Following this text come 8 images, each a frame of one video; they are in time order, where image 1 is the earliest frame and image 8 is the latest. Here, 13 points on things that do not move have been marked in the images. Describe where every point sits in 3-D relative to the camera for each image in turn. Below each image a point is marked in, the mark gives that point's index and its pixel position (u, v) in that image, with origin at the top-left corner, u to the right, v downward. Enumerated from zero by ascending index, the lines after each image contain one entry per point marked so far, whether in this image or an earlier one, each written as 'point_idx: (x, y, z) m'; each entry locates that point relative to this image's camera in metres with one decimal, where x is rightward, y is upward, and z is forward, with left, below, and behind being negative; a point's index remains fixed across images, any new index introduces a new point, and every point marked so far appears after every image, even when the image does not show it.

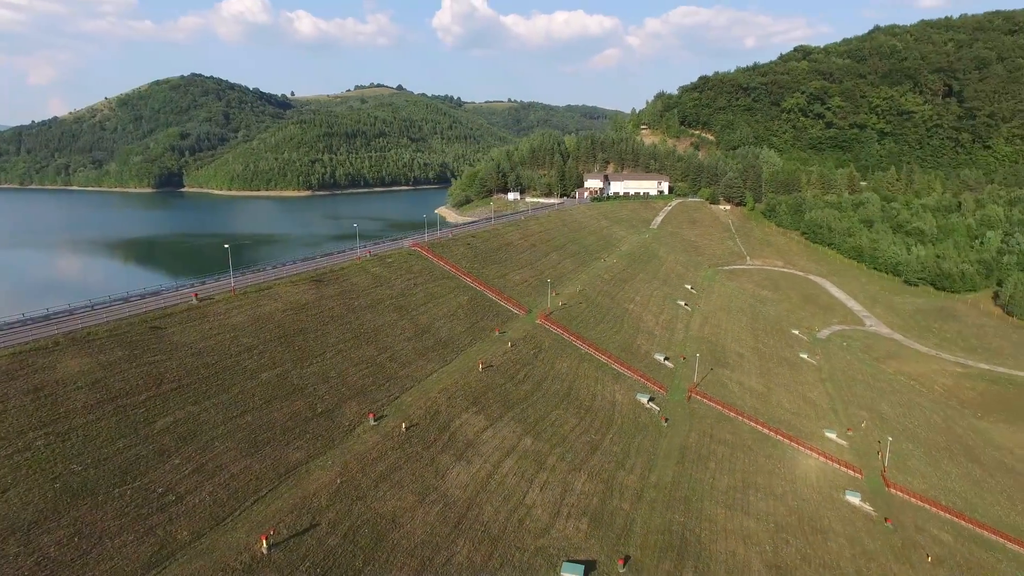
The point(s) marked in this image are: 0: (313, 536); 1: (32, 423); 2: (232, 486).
0: (-5.1, -6.6, +16.8) m
1: (-12.6, -3.6, +16.5) m
2: (-7.7, -5.5, +17.6) m
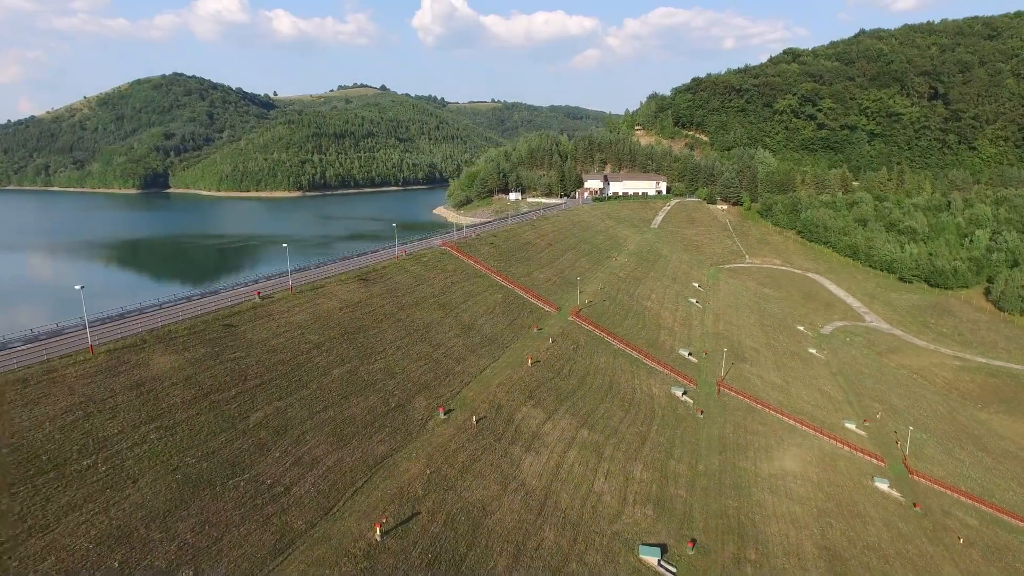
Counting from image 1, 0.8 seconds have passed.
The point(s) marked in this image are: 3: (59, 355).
0: (-2.4, -6.5, +17.5) m
1: (-10.0, -3.5, +16.9) m
2: (-5.1, -5.5, +18.2) m
3: (-13.0, -1.9, +18.3) m
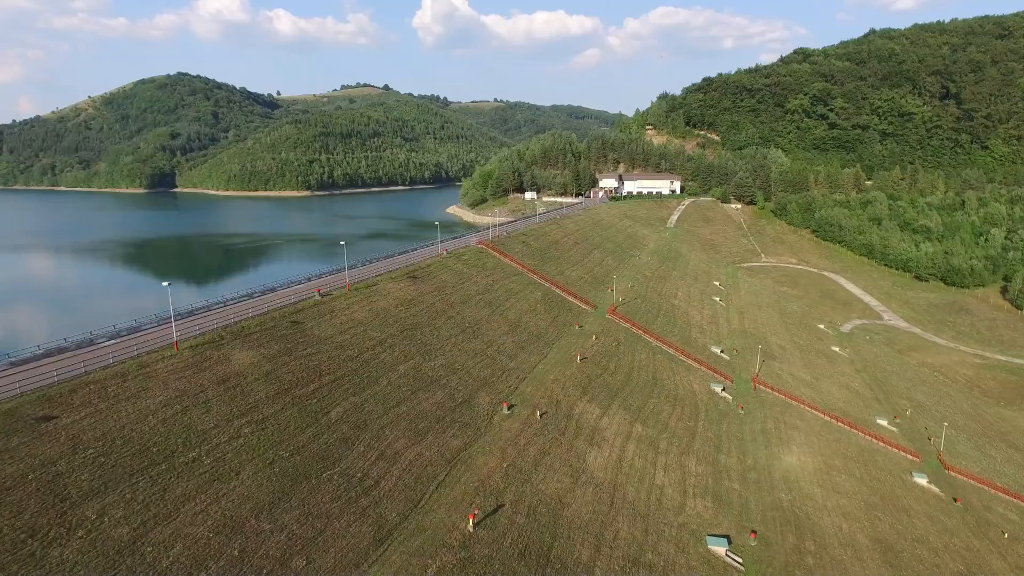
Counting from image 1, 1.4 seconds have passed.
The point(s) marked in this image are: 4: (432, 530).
0: (-0.1, -6.4, +17.9) m
1: (-7.6, -3.4, +17.3) m
2: (-2.8, -5.4, +18.6) m
3: (-10.7, -1.8, +18.7) m
4: (-2.0, -6.3, +16.4) m
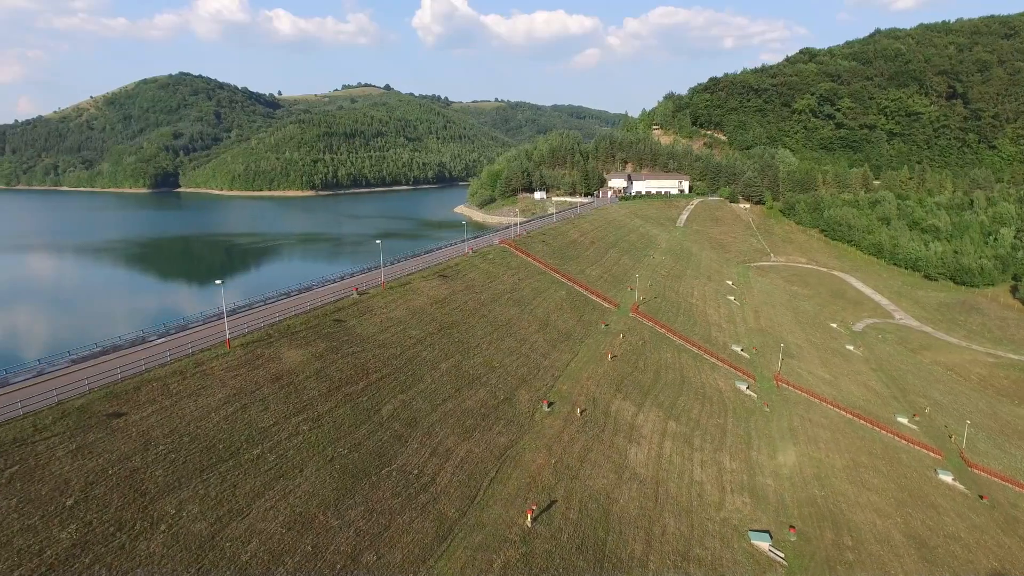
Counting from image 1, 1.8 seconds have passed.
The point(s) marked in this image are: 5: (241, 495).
0: (+1.4, -6.4, +18.1) m
1: (-6.1, -3.4, +17.5) m
2: (-1.2, -5.3, +18.8) m
3: (-9.2, -1.8, +18.9) m
4: (-0.5, -6.2, +16.6) m
5: (-6.1, -4.7, +14.2) m
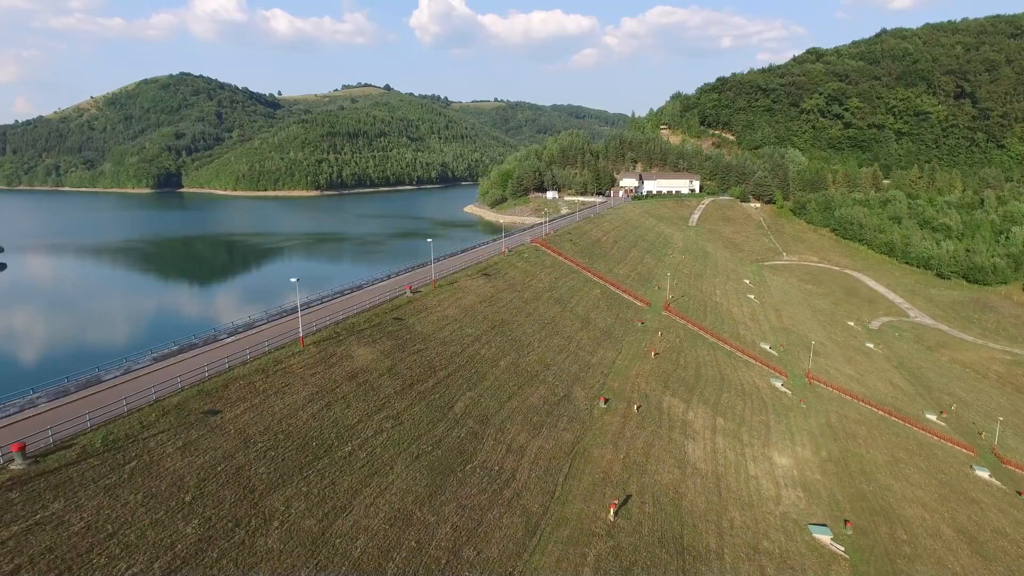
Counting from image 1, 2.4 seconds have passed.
0: (+3.6, -6.3, +18.3) m
1: (-3.9, -3.3, +17.7) m
2: (+0.9, -5.2, +19.0) m
3: (-7.0, -1.7, +19.1) m
4: (+1.7, -6.1, +16.8) m
5: (-3.9, -4.6, +14.4) m
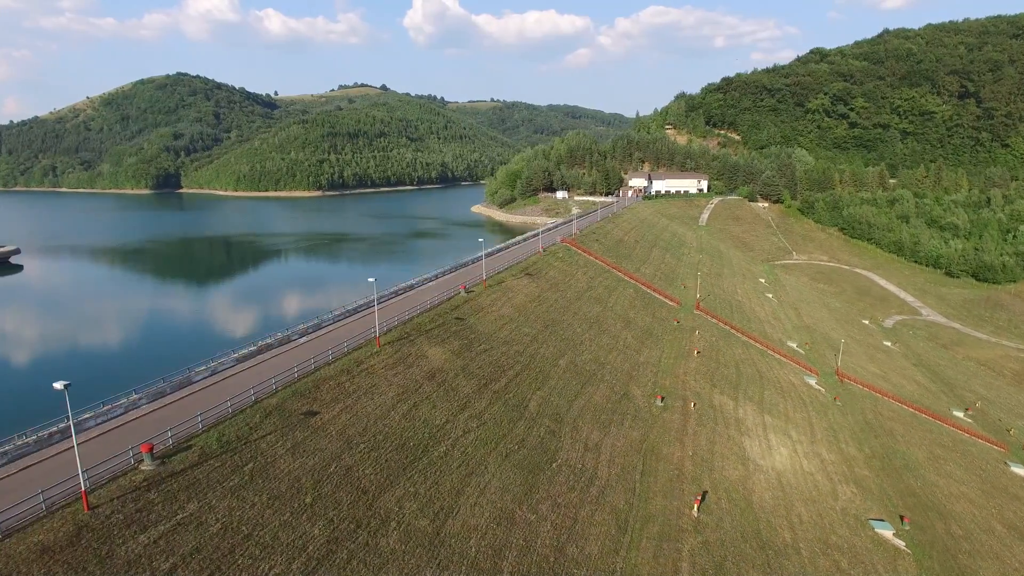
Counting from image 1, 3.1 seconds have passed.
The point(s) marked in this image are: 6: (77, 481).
0: (+5.9, -6.3, +18.5) m
1: (-1.6, -3.3, +17.8) m
2: (+3.2, -5.2, +19.1) m
3: (-4.8, -1.8, +19.2) m
4: (+4.0, -6.1, +17.0) m
5: (-1.5, -4.6, +14.5) m
6: (-7.5, -3.4, +11.0) m
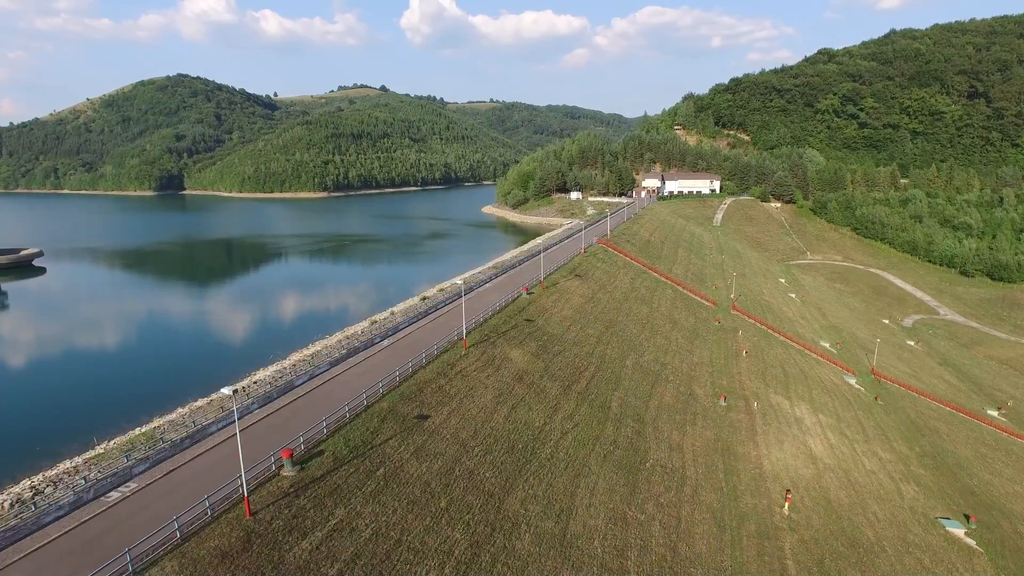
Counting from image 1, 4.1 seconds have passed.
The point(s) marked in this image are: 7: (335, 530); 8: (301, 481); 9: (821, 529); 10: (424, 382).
0: (+8.5, -6.3, +18.7) m
1: (+0.9, -3.4, +17.9) m
2: (+5.8, -5.3, +19.3) m
3: (-2.2, -1.8, +19.3) m
4: (+6.6, -6.2, +17.2) m
5: (+1.1, -4.7, +14.6) m
6: (-4.9, -3.4, +11.1) m
7: (-3.1, -4.2, +11.0) m
8: (-3.9, -3.6, +11.8) m
9: (+8.6, -6.7, +17.6) m
10: (-2.4, -2.5, +16.7) m
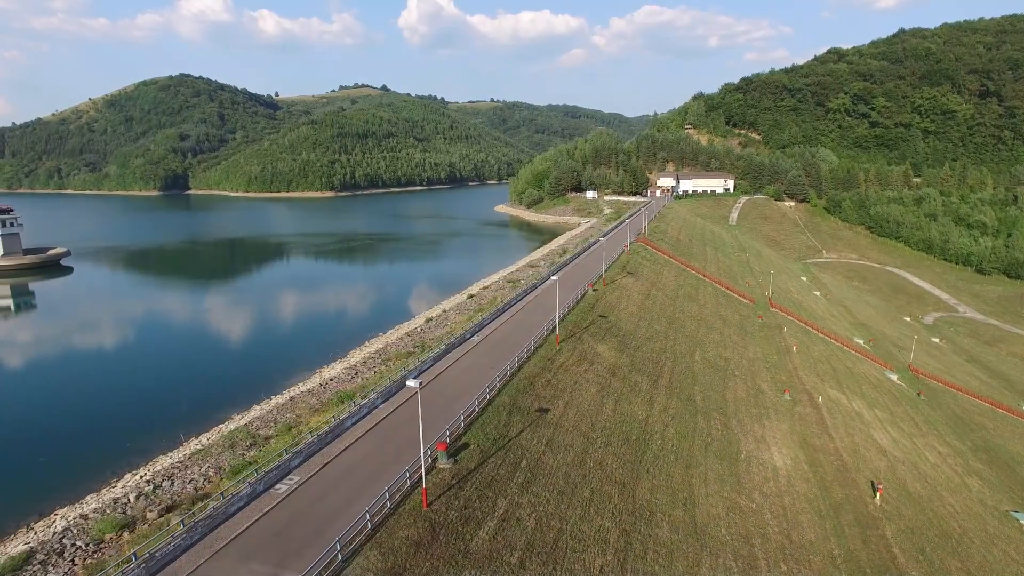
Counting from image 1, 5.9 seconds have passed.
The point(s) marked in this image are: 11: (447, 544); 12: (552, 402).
0: (+11.3, -6.2, +19.0) m
1: (+3.7, -3.3, +18.2) m
2: (+8.6, -5.1, +19.6) m
3: (+0.6, -1.7, +19.5) m
4: (+9.4, -6.0, +17.5) m
5: (+3.9, -4.6, +14.9) m
6: (-2.0, -3.3, +11.3) m
7: (-0.2, -4.0, +11.3) m
8: (-1.1, -3.4, +12.0) m
9: (+11.4, -6.6, +17.9) m
10: (+0.4, -2.4, +16.9) m
11: (-1.1, -4.0, +10.2) m
12: (+0.9, -2.8, +16.3) m
